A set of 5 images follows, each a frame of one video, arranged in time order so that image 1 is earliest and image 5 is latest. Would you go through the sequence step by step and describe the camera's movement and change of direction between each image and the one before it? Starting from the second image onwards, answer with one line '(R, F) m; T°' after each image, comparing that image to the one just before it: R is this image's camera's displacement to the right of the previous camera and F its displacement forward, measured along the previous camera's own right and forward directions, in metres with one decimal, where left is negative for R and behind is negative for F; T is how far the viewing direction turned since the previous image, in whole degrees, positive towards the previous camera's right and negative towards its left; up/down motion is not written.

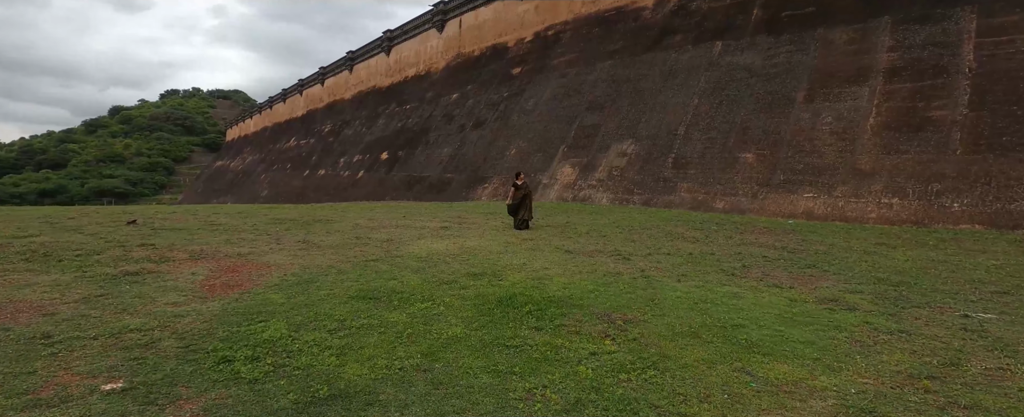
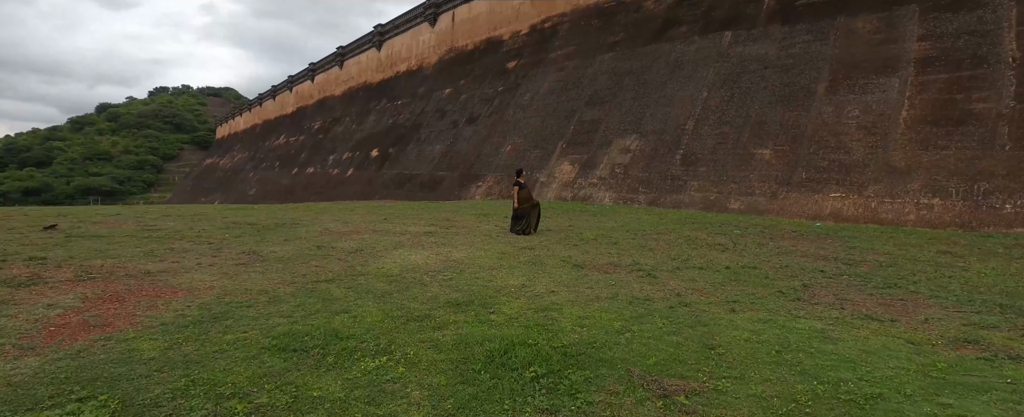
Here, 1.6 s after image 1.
(0.0, +1.2) m; +1°
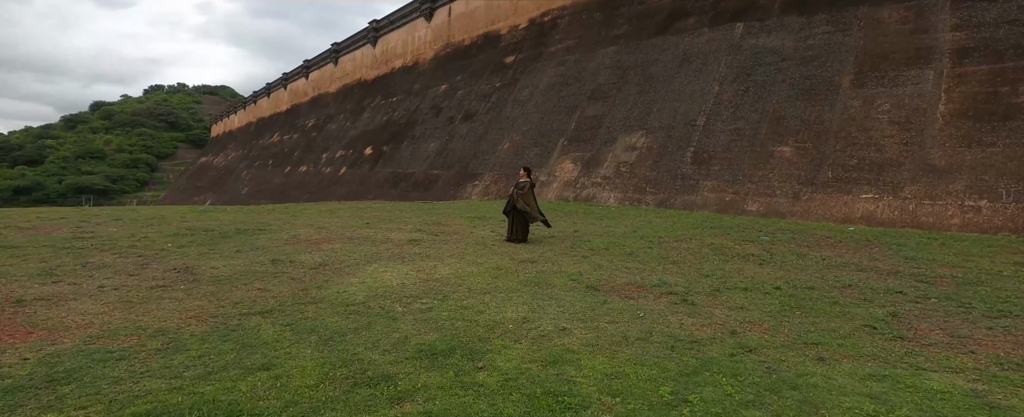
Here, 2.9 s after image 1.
(0.0, +1.0) m; 0°
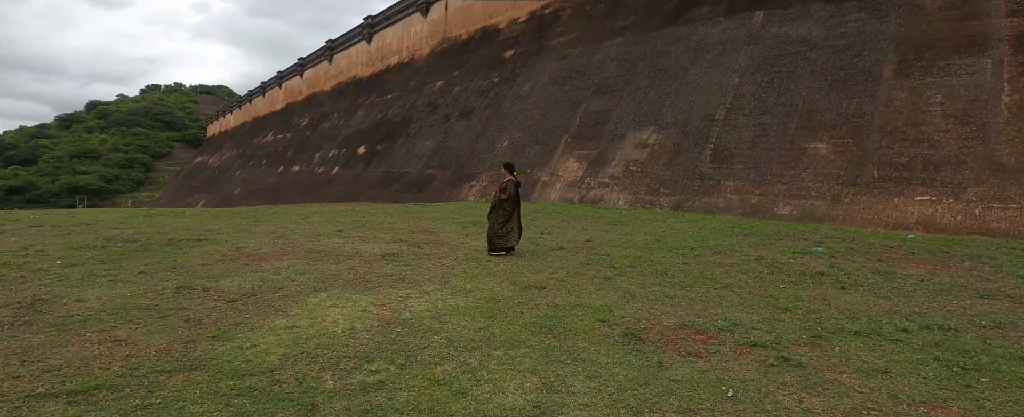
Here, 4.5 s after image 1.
(0.0, +1.3) m; 0°
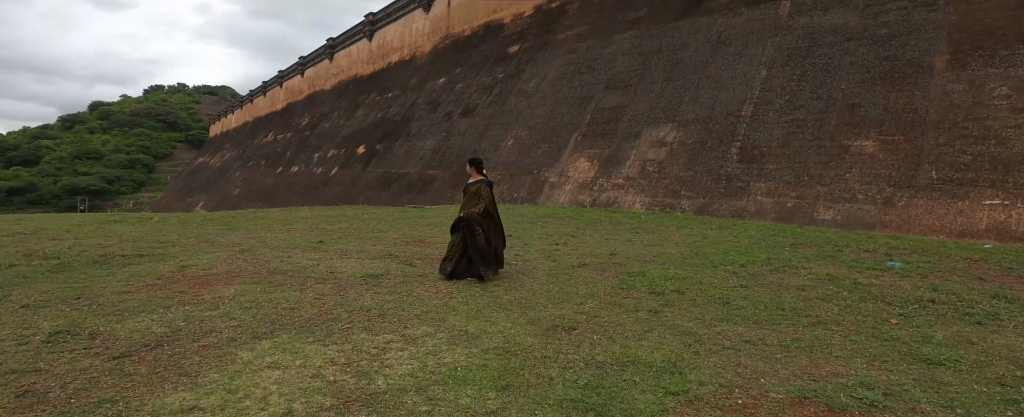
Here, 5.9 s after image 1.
(-0.1, +1.0) m; 0°
